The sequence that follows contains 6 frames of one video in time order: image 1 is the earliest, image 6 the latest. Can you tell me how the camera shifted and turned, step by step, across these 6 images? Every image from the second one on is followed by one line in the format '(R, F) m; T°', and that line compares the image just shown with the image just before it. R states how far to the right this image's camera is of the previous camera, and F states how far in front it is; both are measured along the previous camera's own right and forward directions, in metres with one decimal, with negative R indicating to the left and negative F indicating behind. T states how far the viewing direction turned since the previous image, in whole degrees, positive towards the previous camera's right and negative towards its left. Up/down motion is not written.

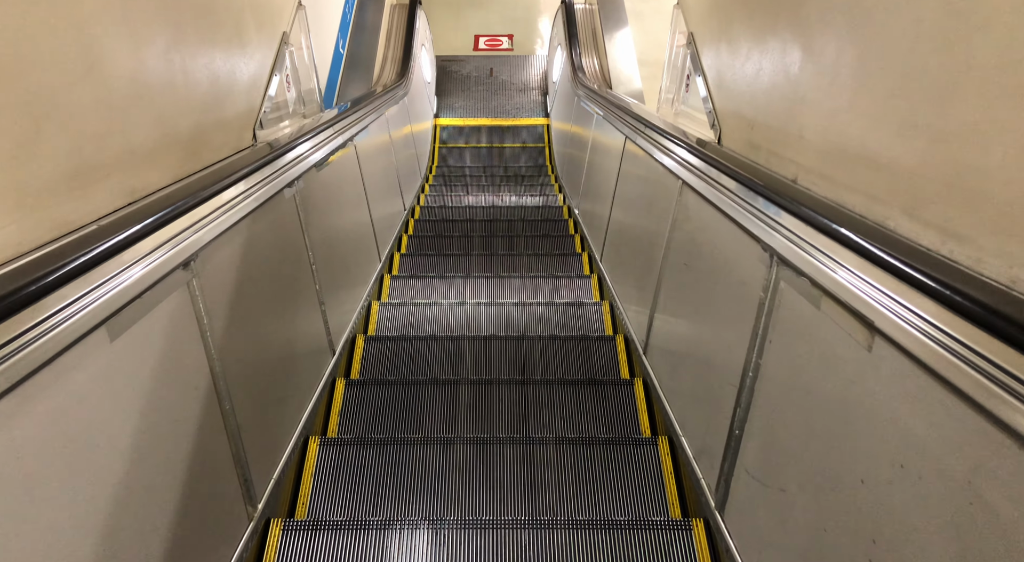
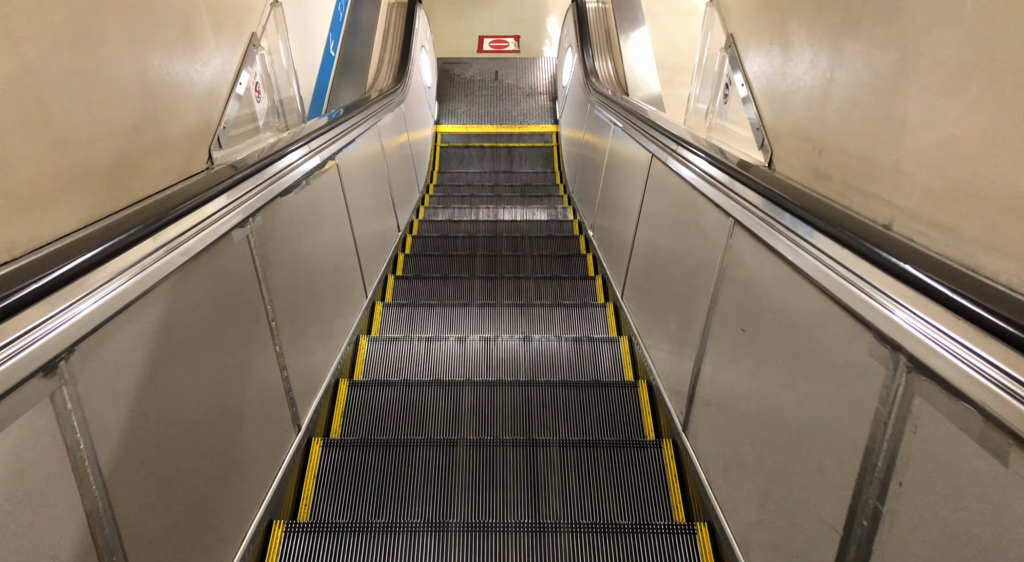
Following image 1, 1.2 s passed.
(0.0, +0.4) m; 0°
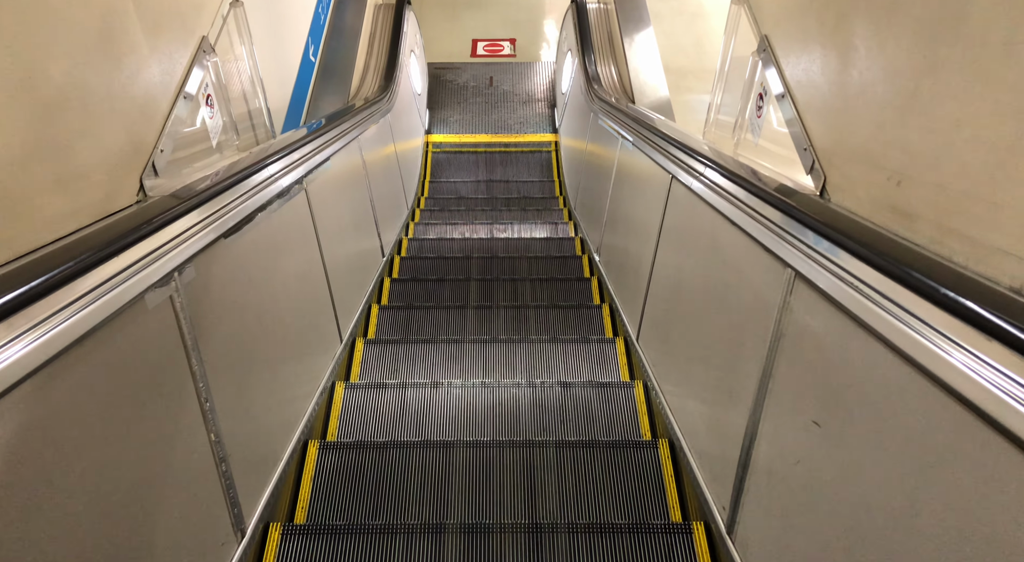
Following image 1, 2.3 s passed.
(0.0, +0.3) m; 0°
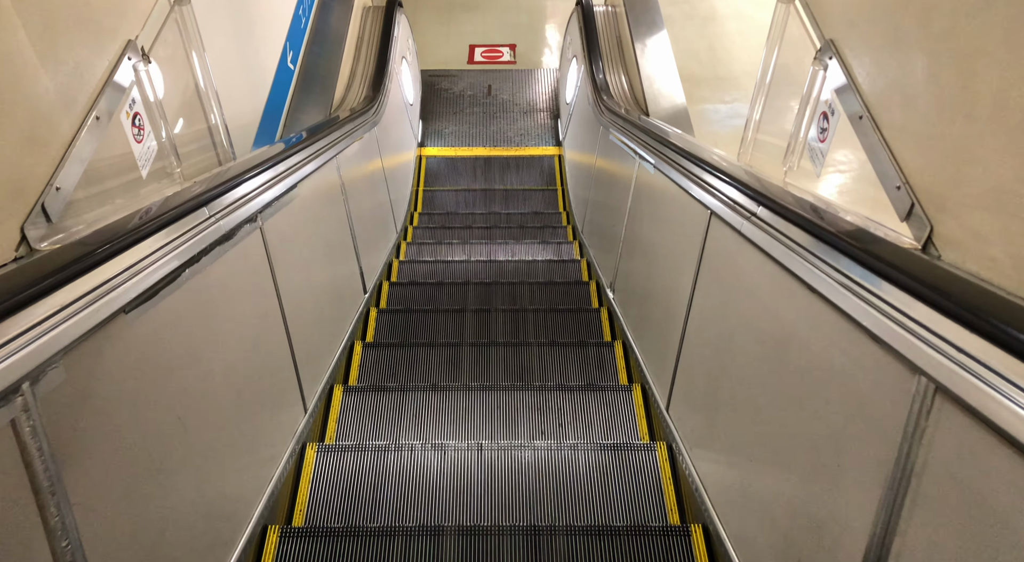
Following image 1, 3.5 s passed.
(0.0, +0.4) m; 0°
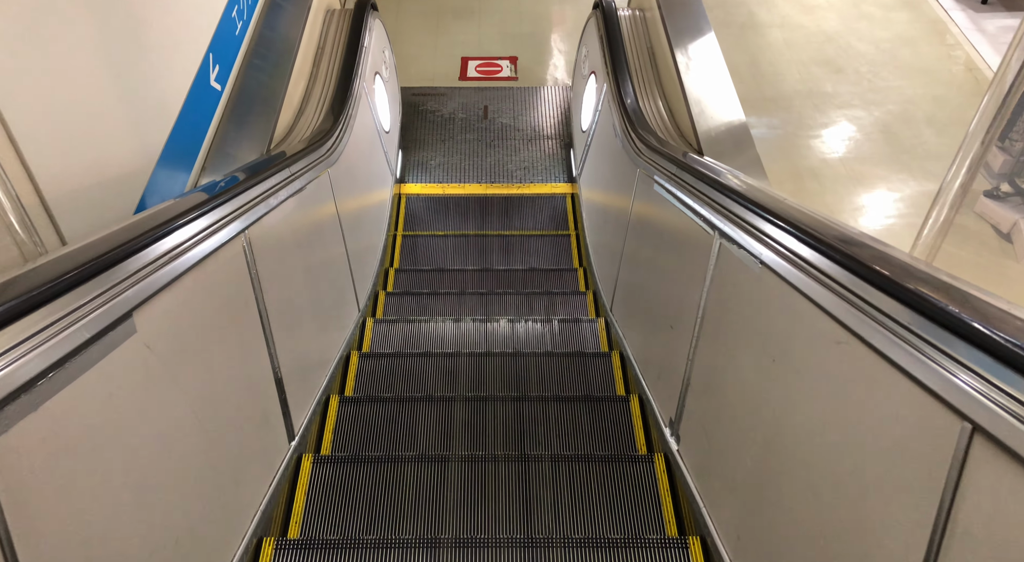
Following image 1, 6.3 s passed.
(0.0, +0.9) m; 0°
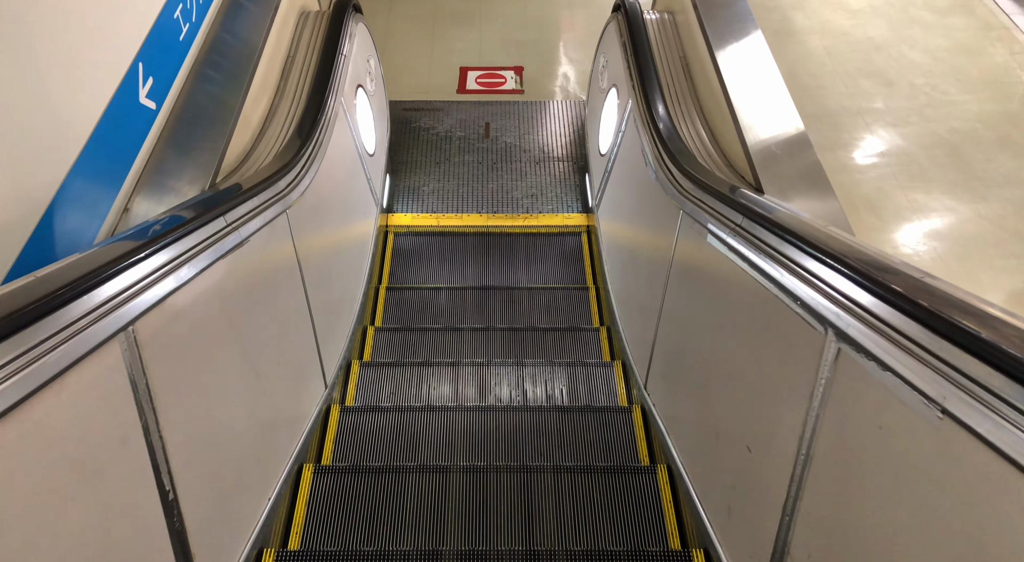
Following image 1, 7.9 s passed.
(0.0, +0.5) m; 0°
